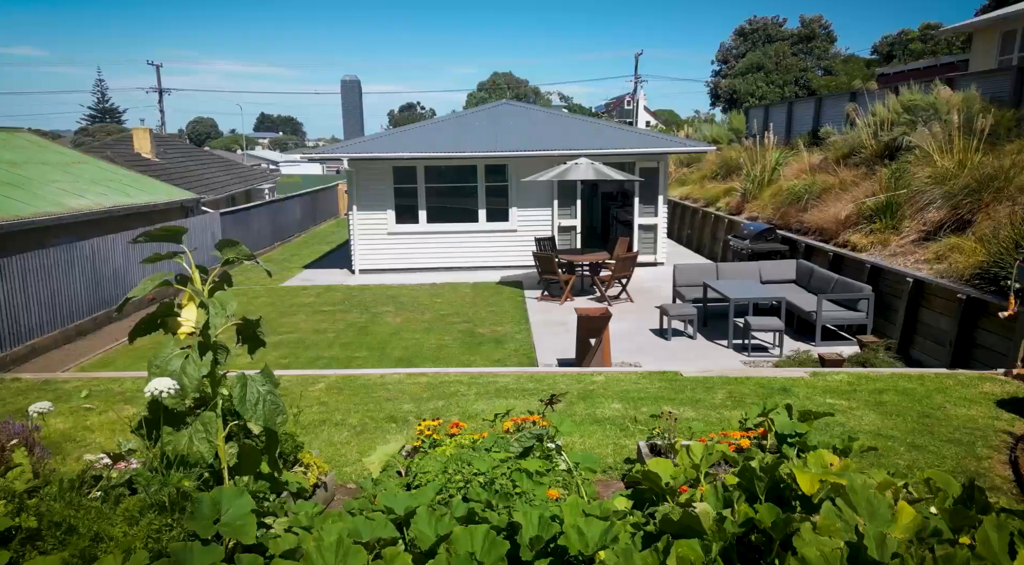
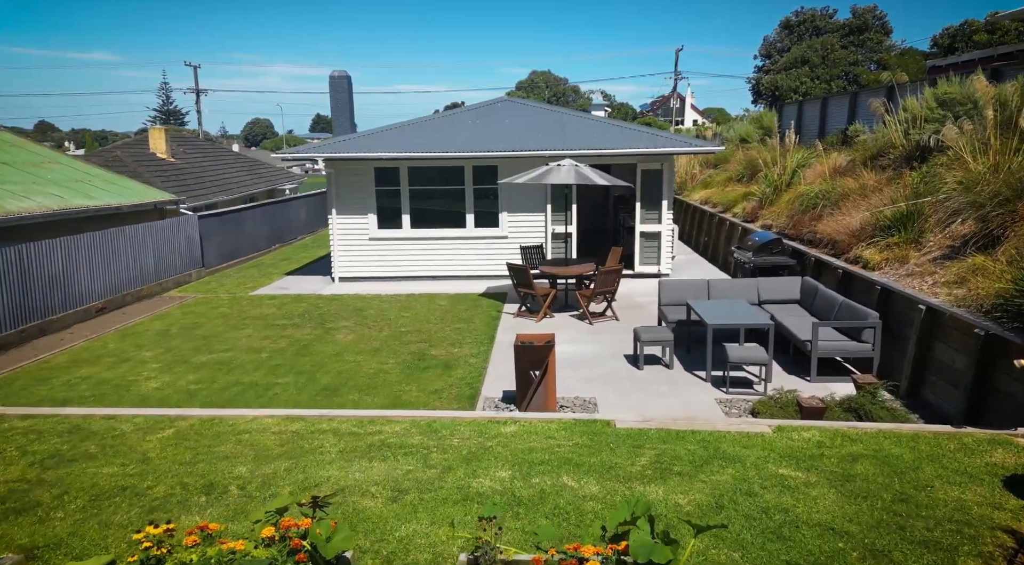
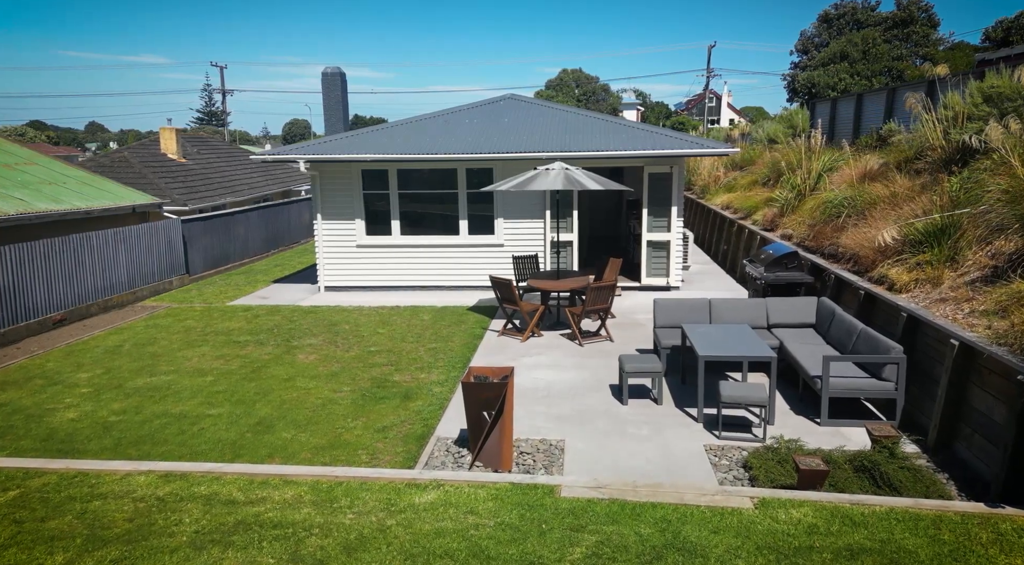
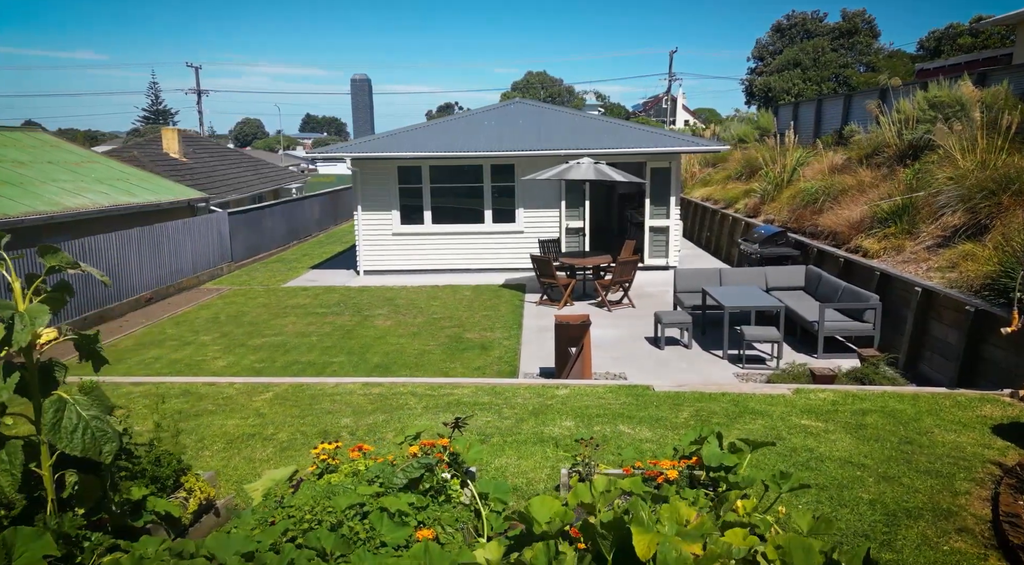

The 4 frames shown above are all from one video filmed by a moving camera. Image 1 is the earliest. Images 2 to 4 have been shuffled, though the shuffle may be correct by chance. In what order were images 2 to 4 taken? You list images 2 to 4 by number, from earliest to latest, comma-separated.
4, 2, 3
